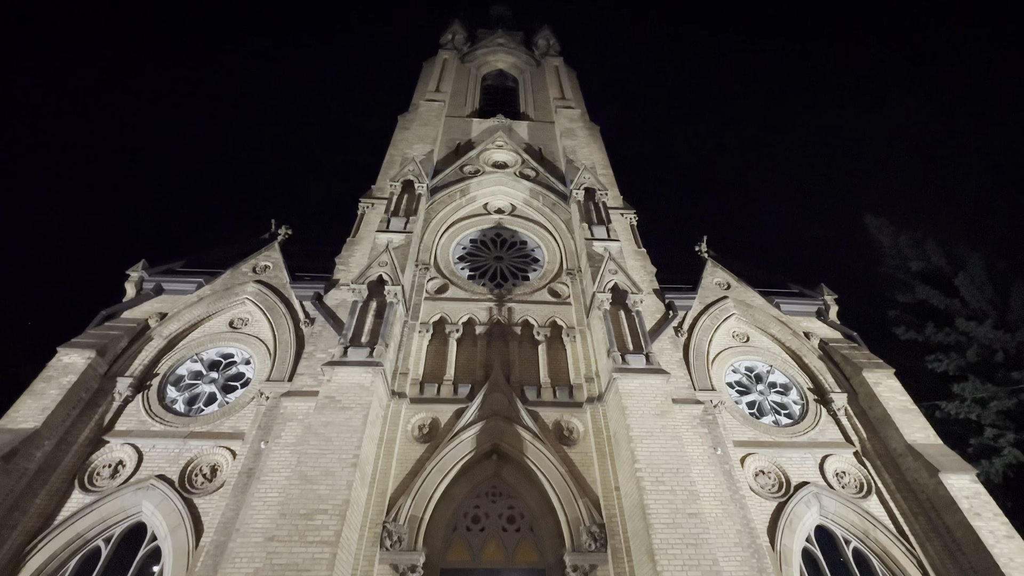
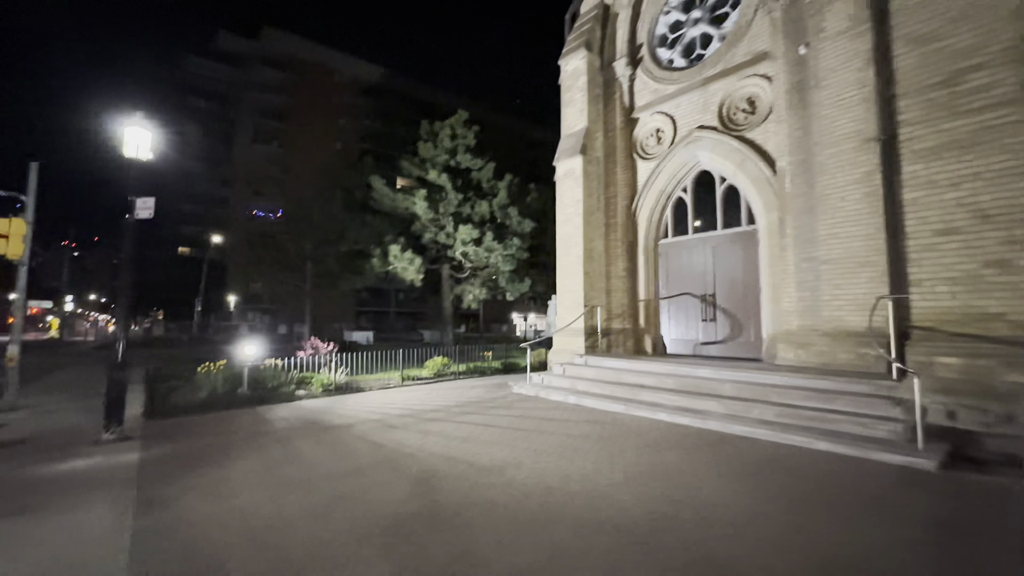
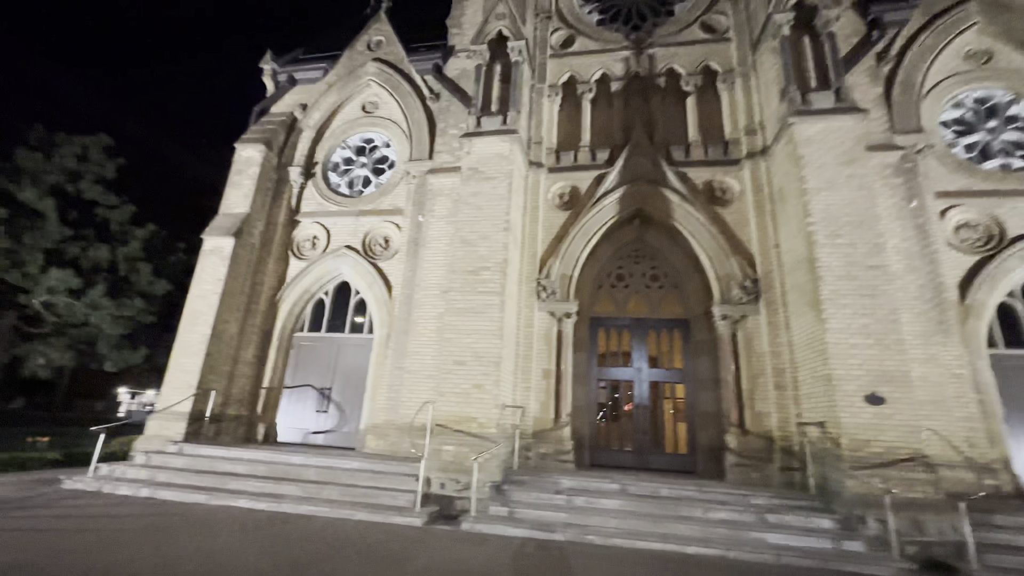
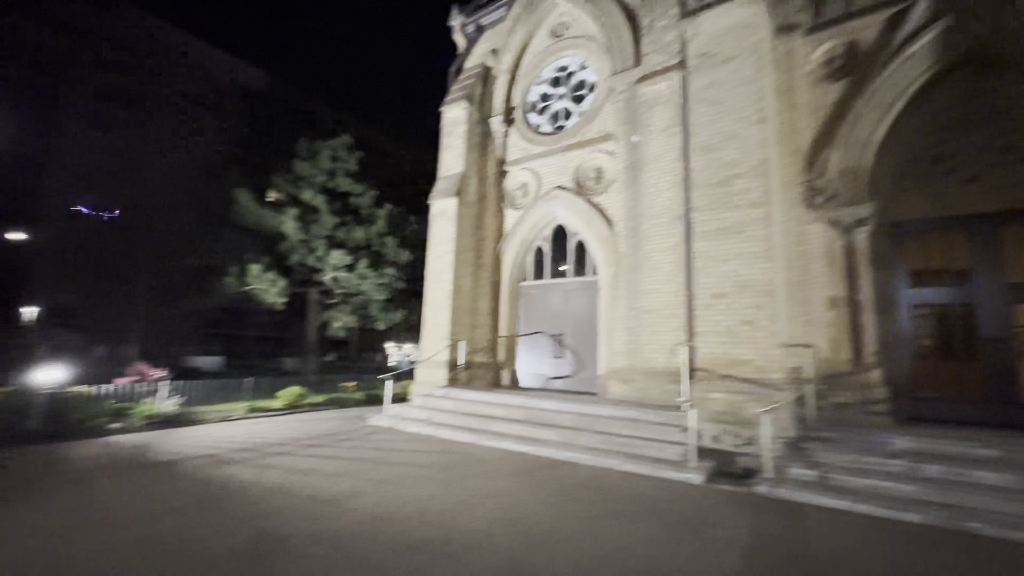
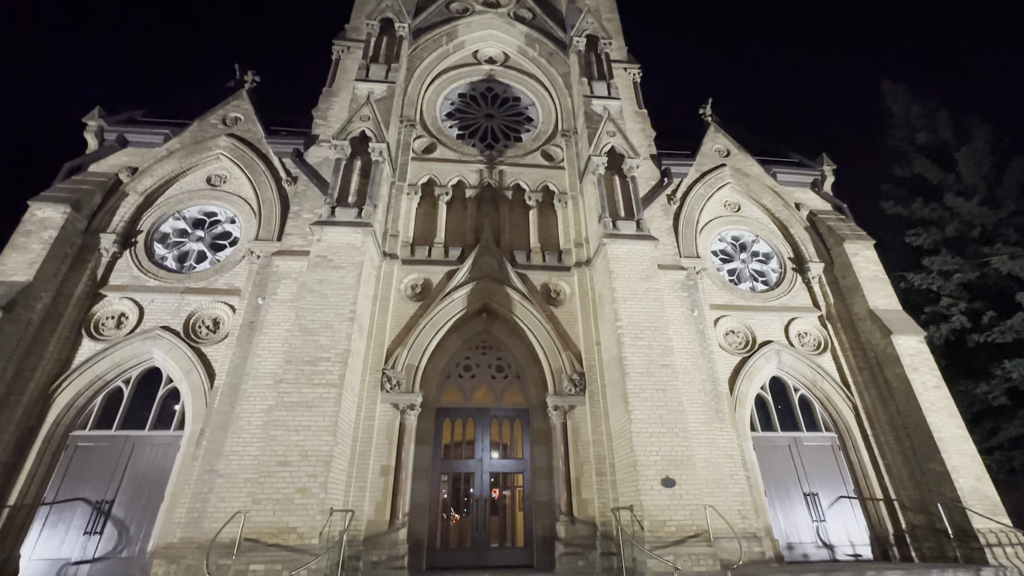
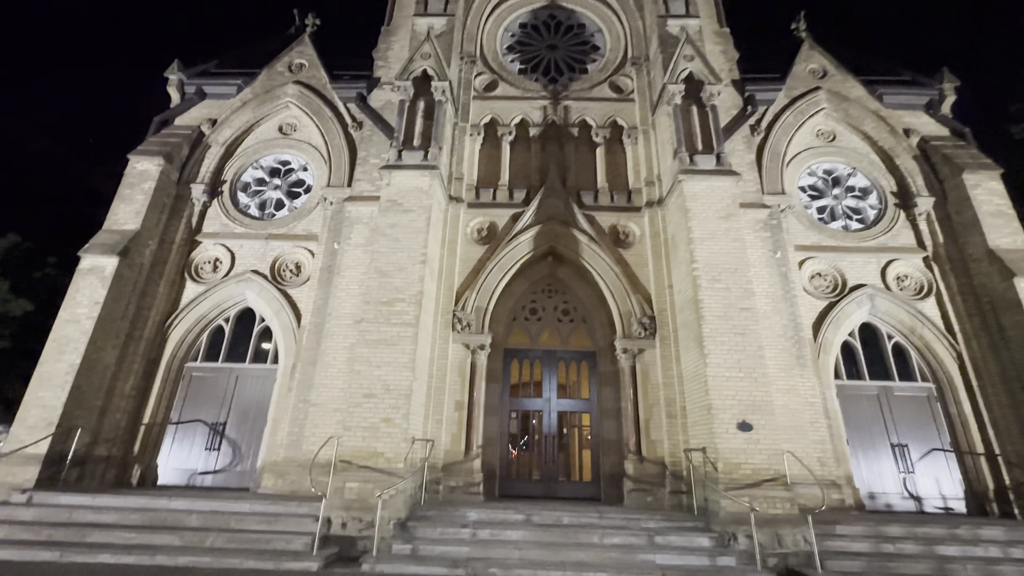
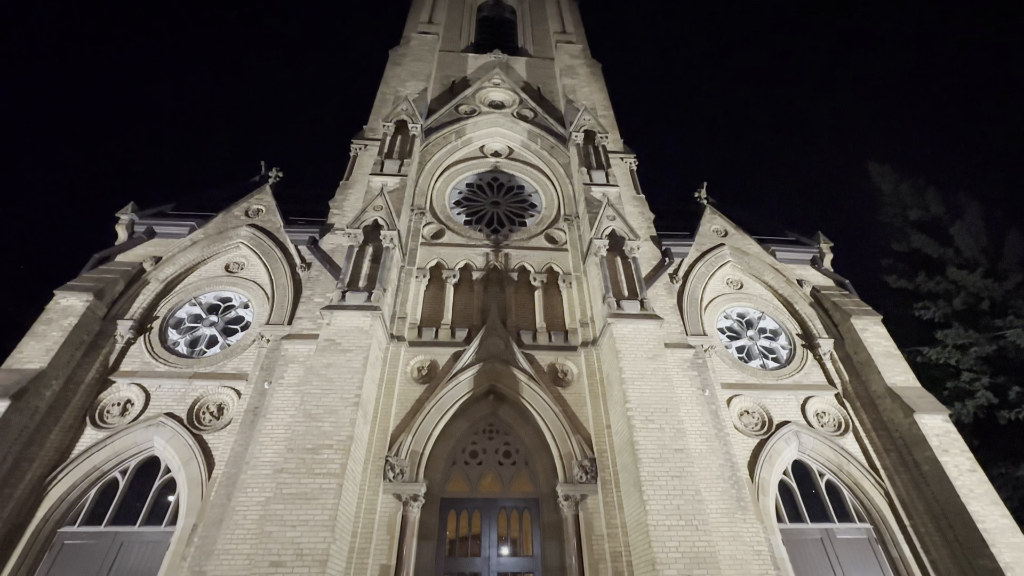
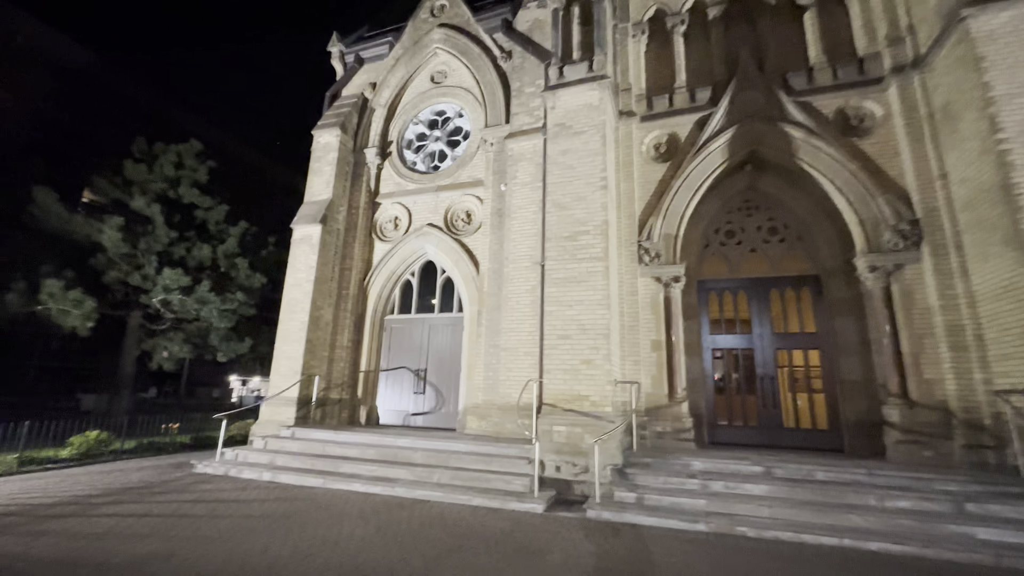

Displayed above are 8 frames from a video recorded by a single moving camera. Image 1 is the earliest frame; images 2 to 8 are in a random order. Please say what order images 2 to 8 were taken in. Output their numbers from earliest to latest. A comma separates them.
7, 5, 6, 3, 8, 4, 2
